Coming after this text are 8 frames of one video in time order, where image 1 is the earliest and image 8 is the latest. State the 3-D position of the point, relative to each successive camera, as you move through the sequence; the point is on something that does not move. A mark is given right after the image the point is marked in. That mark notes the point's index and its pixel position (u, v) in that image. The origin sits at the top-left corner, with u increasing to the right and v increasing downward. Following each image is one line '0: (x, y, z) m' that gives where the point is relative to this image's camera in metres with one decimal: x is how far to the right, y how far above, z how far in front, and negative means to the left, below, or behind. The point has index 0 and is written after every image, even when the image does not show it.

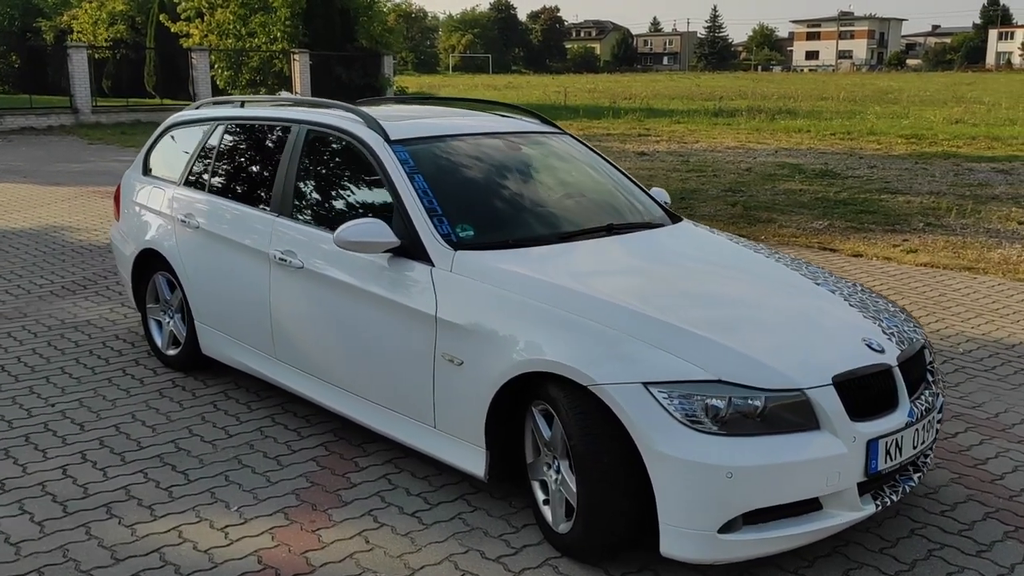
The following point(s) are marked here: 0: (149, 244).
0: (-2.1, +0.2, +5.5) m
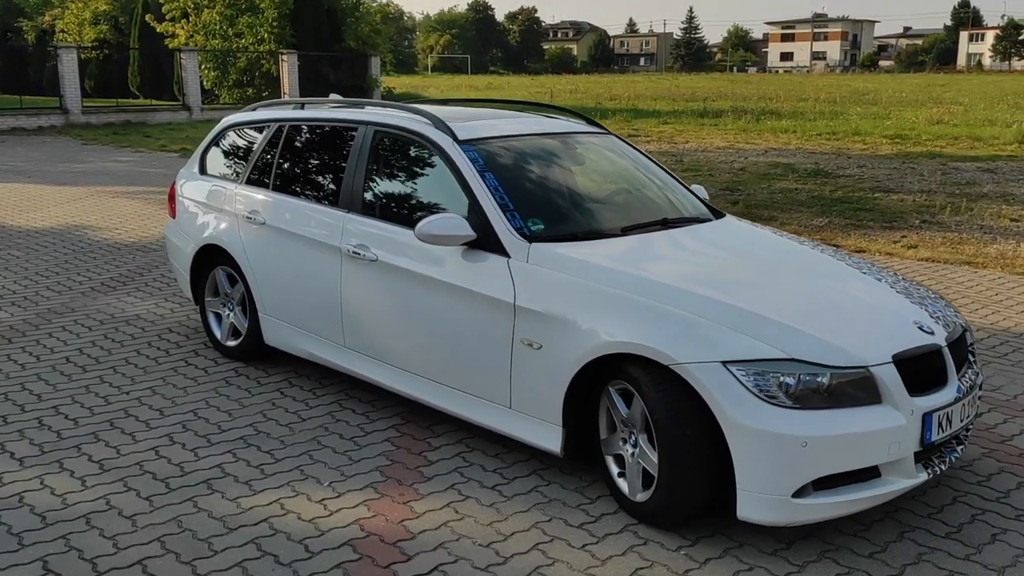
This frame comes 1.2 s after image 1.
0: (-1.8, +0.3, +5.7) m
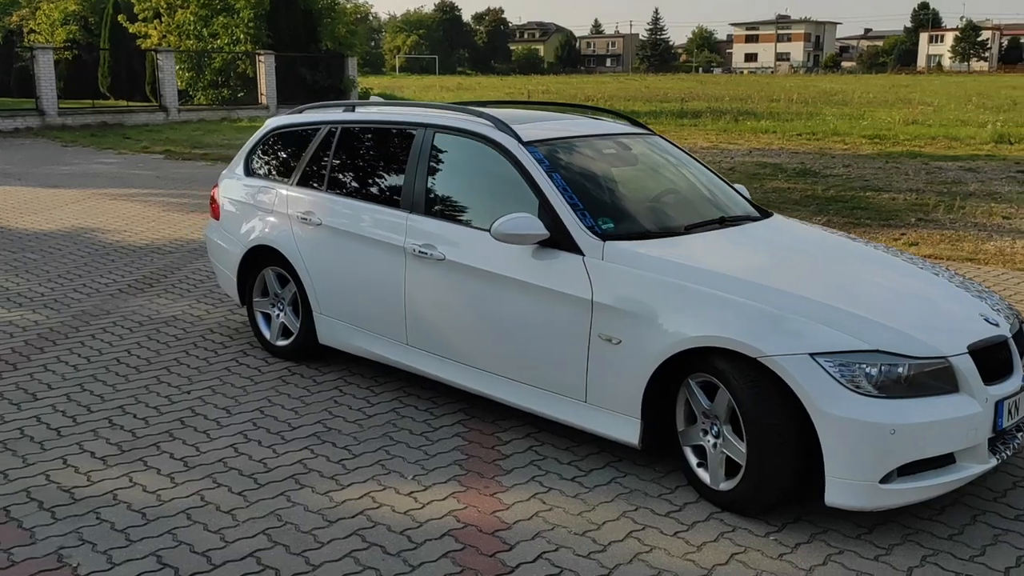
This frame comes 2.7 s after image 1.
0: (-1.5, +0.3, +5.7) m
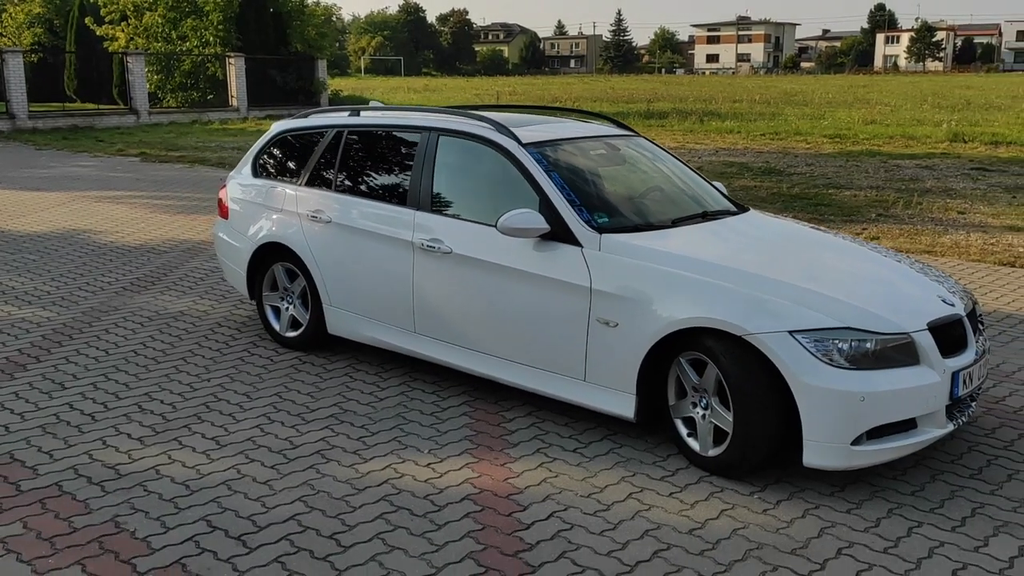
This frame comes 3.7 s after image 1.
0: (-1.6, +0.3, +6.1) m
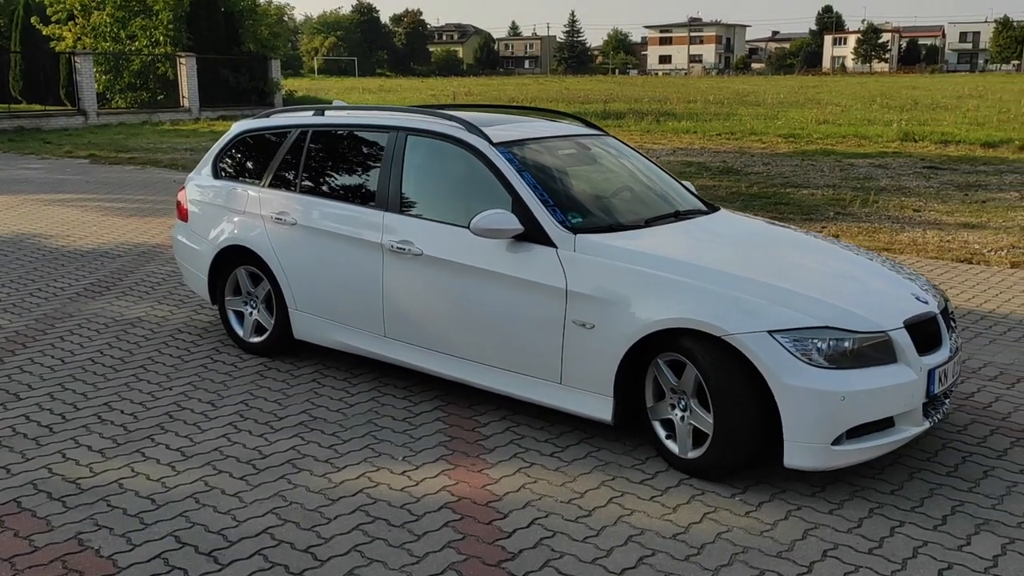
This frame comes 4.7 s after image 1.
0: (-1.8, +0.3, +5.9) m
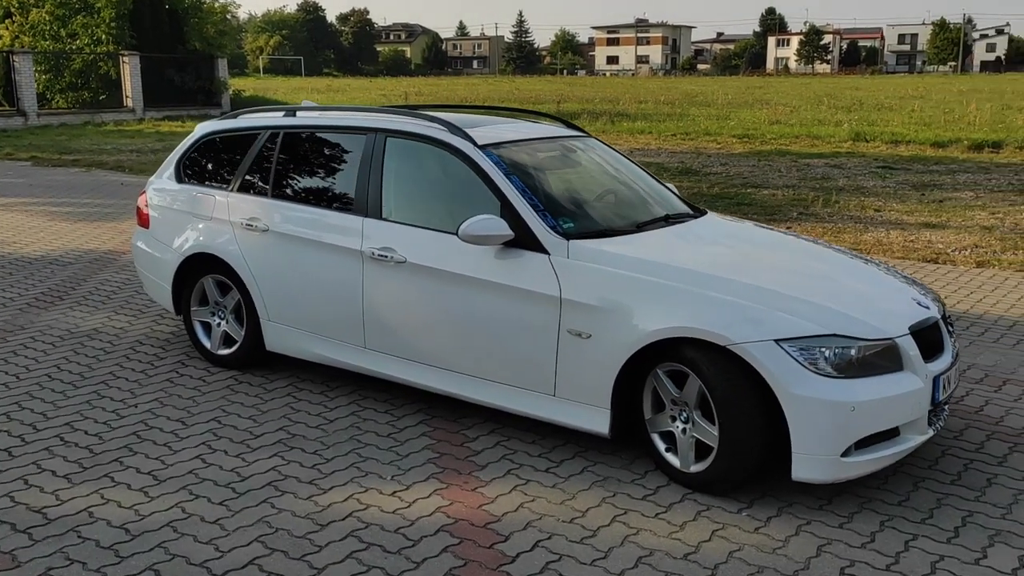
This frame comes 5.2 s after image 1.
0: (-1.9, +0.2, +5.6) m
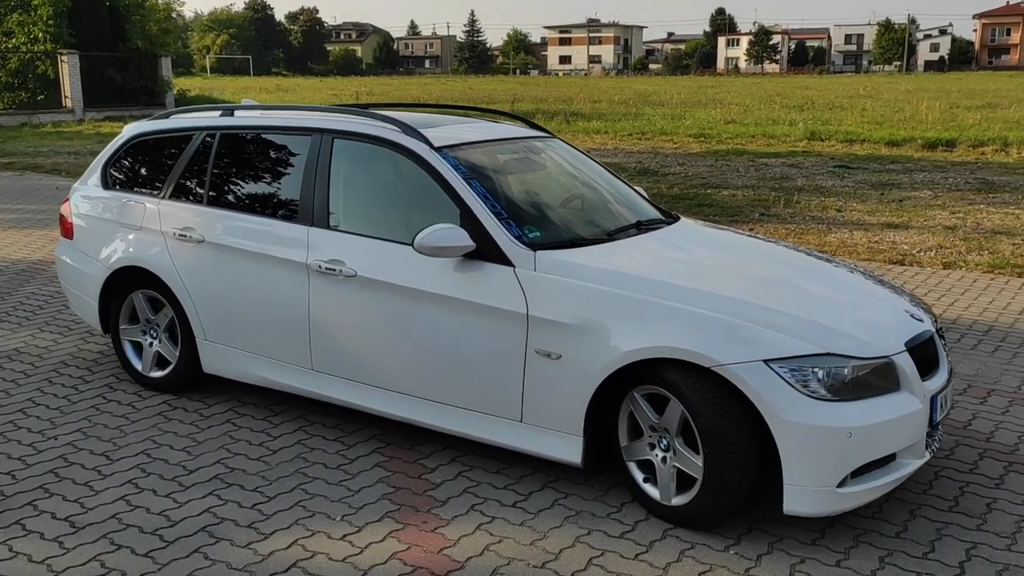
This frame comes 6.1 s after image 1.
0: (-2.1, +0.1, +5.1) m
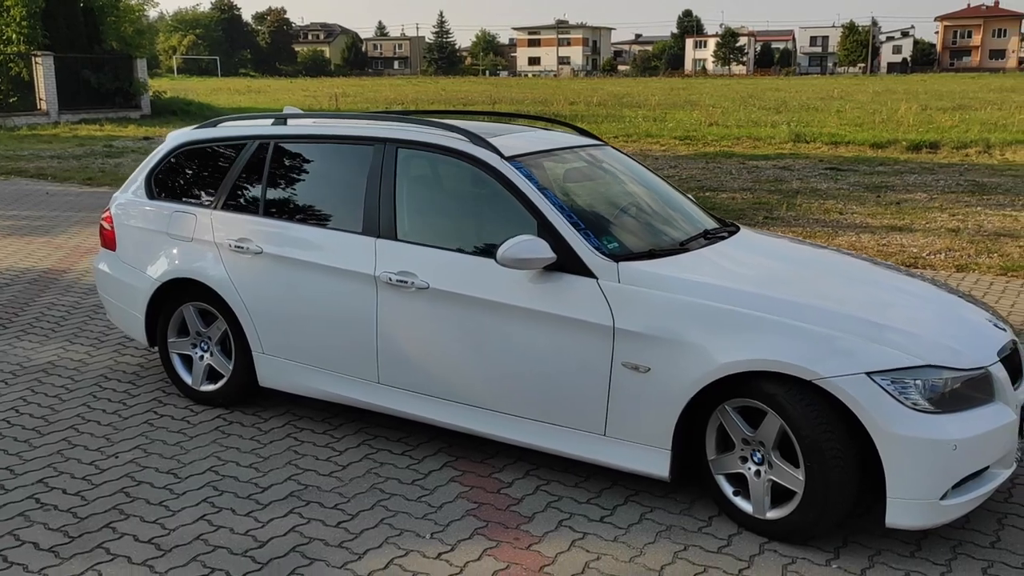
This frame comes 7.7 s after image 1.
0: (-1.8, +0.1, +5.0) m
